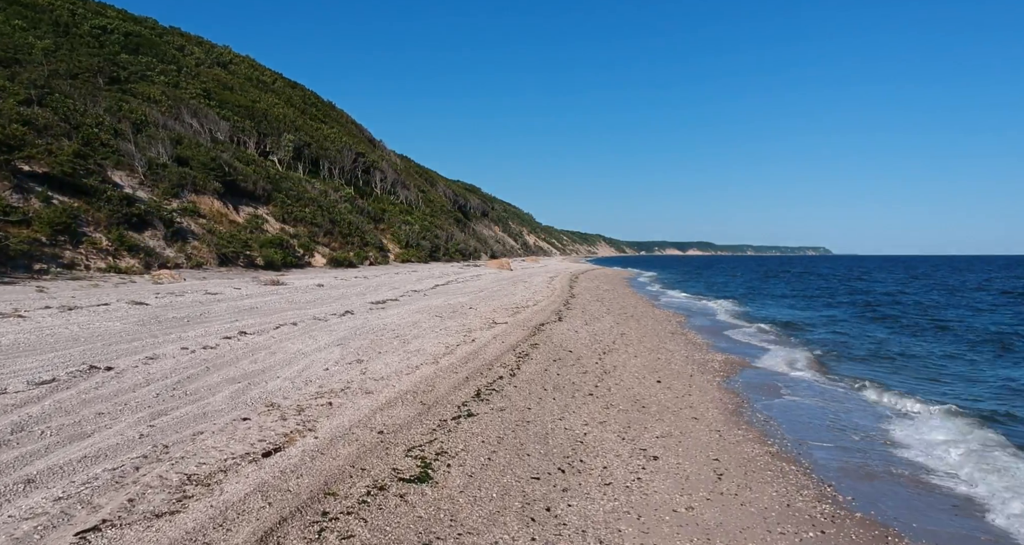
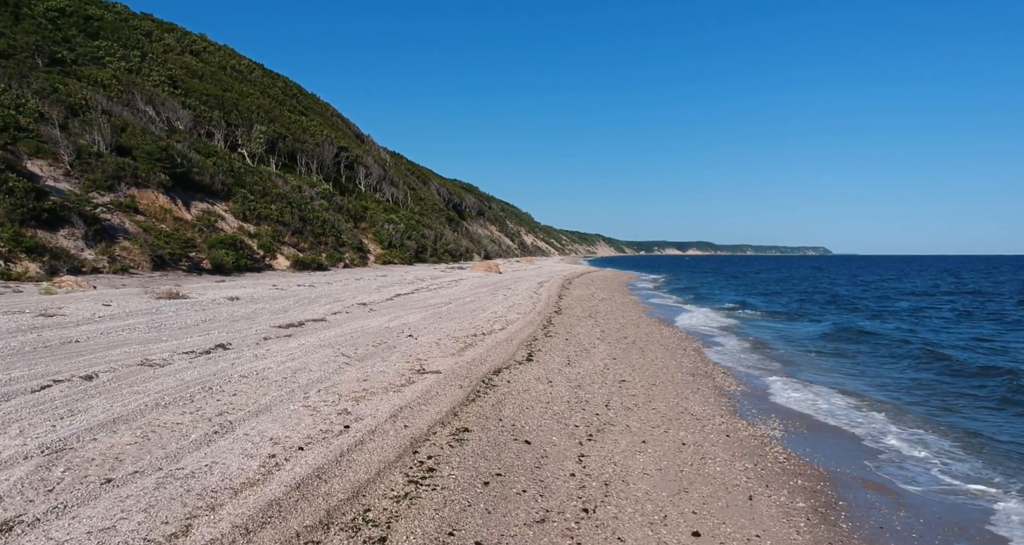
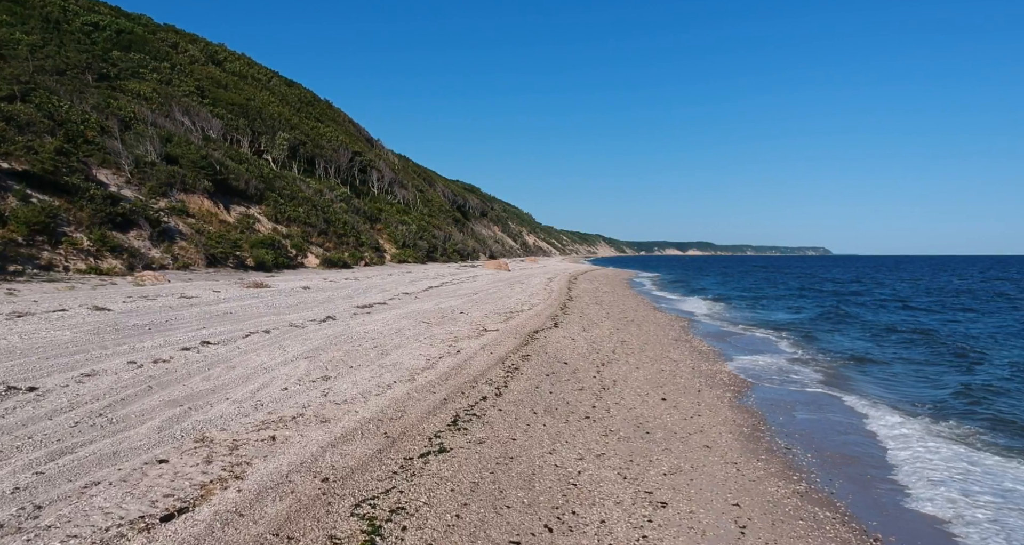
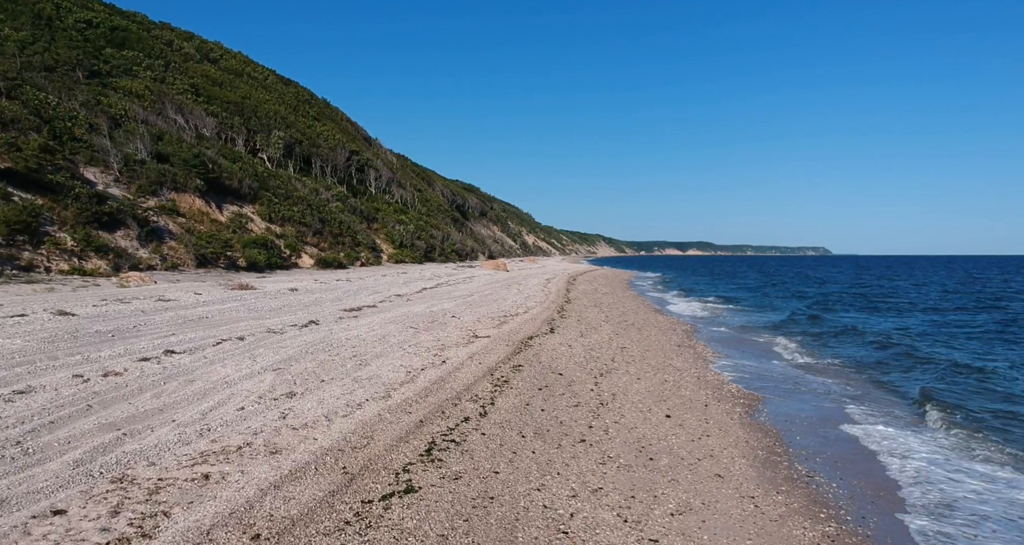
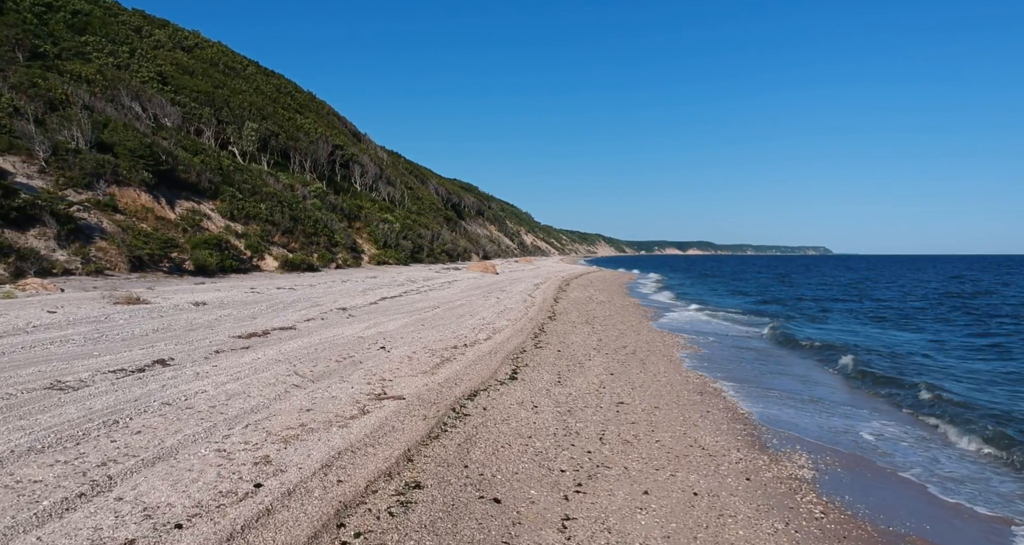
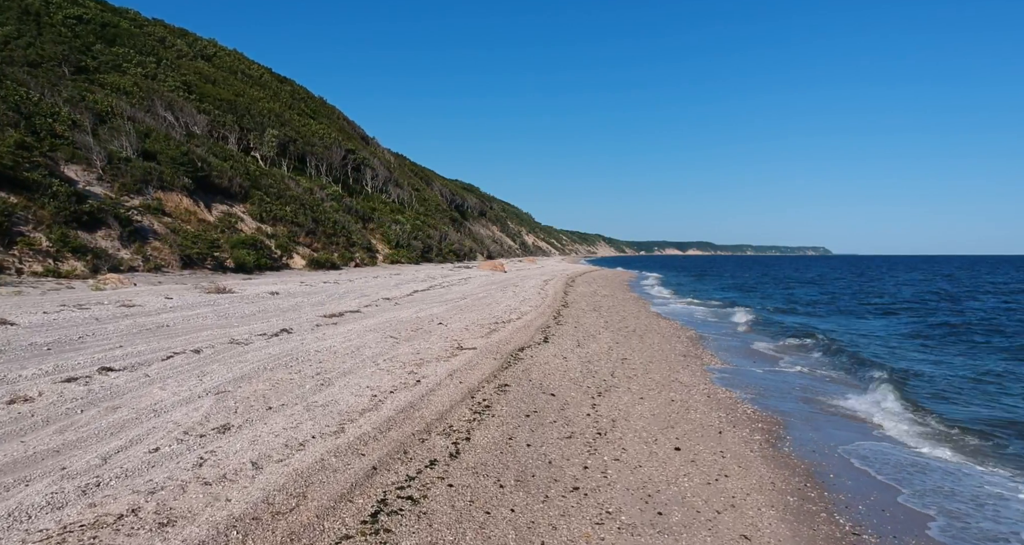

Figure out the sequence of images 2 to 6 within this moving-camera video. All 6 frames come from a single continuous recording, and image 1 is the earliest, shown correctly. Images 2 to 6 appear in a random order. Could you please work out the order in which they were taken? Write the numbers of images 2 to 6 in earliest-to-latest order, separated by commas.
3, 4, 6, 2, 5
